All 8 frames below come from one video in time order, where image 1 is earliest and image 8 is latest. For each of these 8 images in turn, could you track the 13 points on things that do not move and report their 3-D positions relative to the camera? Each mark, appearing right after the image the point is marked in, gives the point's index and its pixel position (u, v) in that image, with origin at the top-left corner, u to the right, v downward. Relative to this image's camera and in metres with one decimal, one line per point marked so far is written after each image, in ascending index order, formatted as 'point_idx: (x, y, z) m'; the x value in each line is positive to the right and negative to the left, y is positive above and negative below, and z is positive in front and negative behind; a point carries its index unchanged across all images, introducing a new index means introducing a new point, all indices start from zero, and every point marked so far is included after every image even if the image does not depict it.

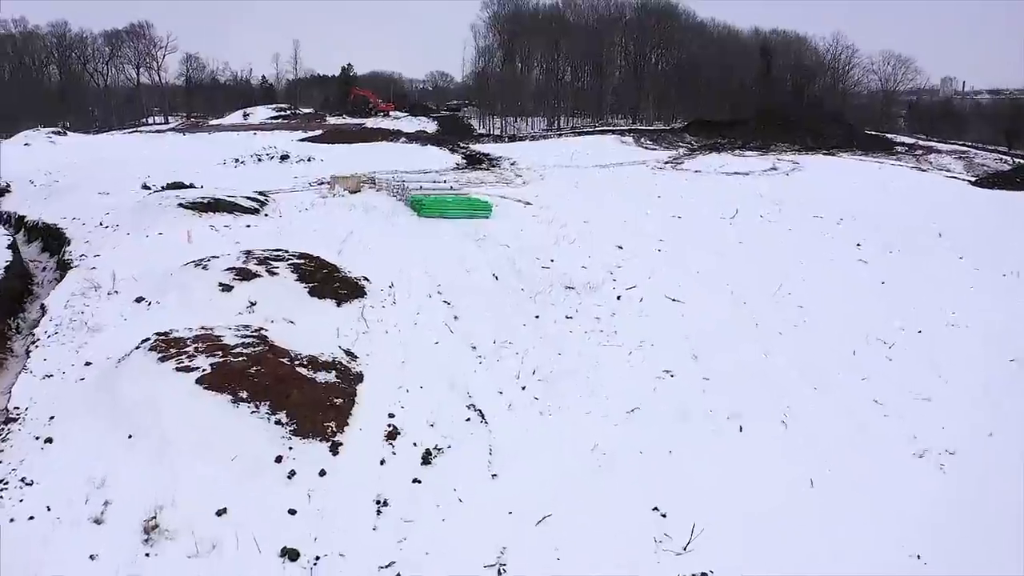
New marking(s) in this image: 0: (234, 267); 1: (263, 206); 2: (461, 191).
0: (-3.1, +0.2, +9.0) m
1: (-4.1, +1.3, +13.4) m
2: (-1.0, +1.9, +16.5) m
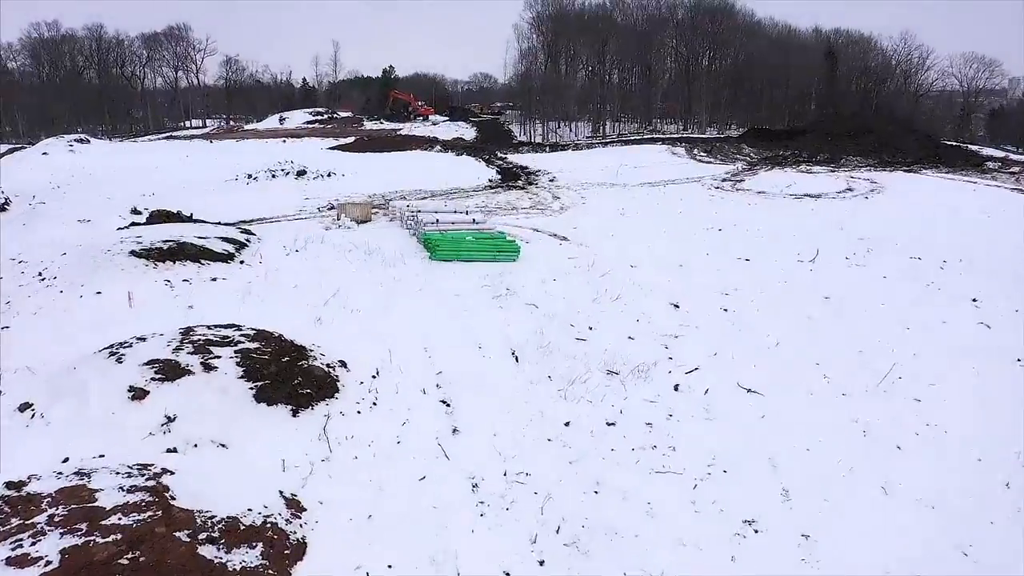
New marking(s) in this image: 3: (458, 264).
0: (-2.9, -0.6, +6.7) m
1: (-3.7, +0.5, +11.1) m
2: (-0.4, +1.1, +14.0) m
3: (-0.8, +0.4, +11.8) m
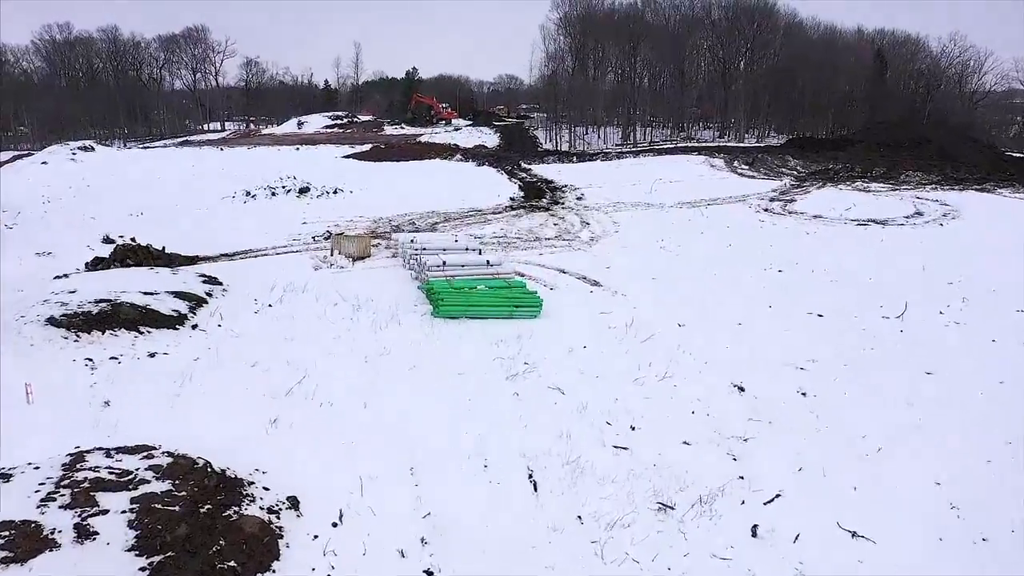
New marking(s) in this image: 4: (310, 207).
0: (-2.8, -1.3, +4.6) m
1: (-3.4, -0.2, +9.1) m
2: (-0.1, +0.4, +11.9) m
3: (-0.5, -0.4, +9.6) m
4: (-4.8, +1.9, +19.5) m
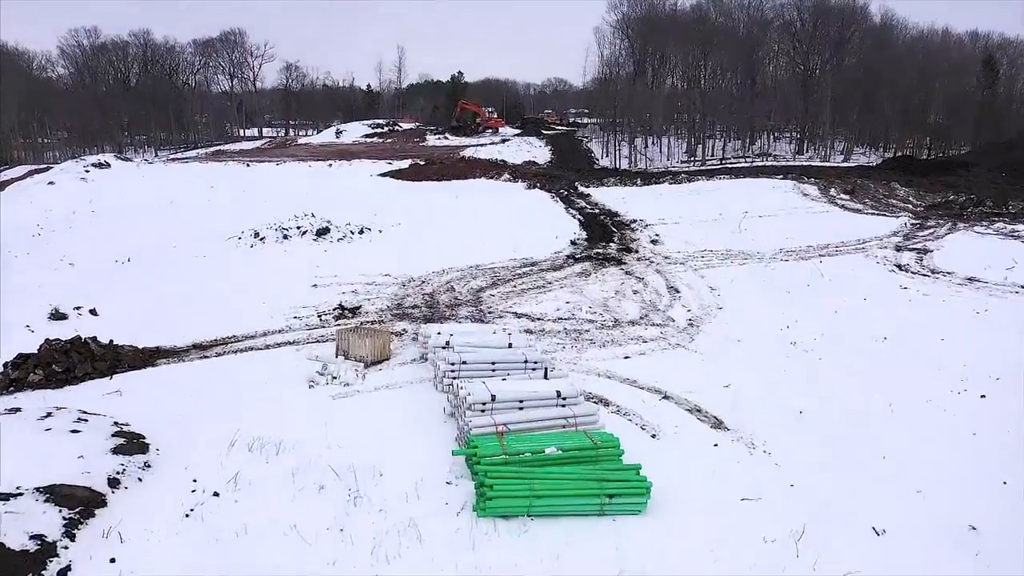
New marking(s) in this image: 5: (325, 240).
0: (-2.4, -2.6, +1.1) m
1: (-2.8, -1.5, +5.5) m
2: (+0.7, -1.0, +8.2) m
3: (+0.1, -1.7, +5.9) m
4: (-3.6, +0.7, +16.0) m
5: (-3.9, +1.0, +16.9) m
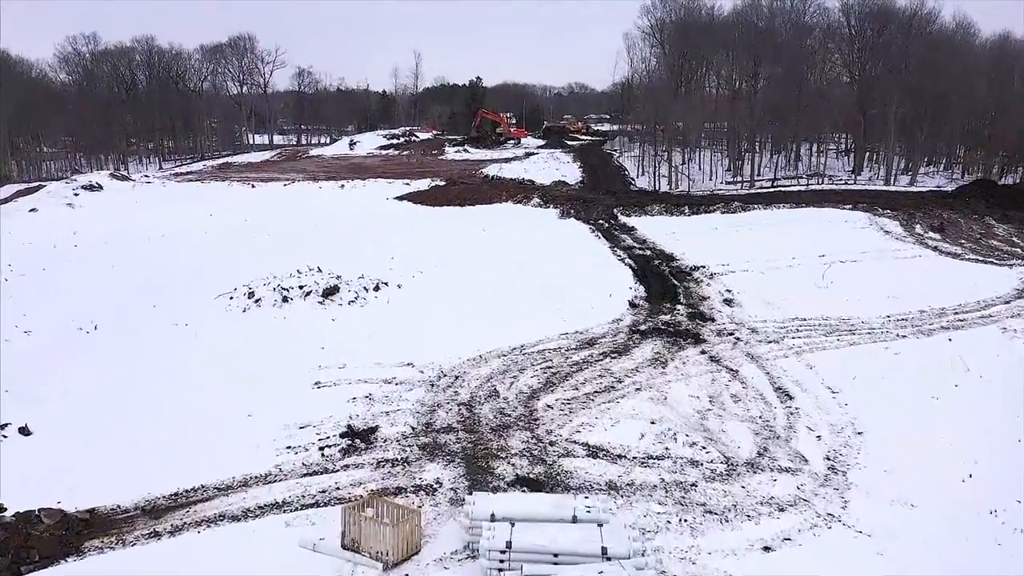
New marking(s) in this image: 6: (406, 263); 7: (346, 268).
0: (-1.9, -3.8, -1.9) m
1: (-2.2, -2.7, +2.6) m
2: (+1.3, -2.2, +5.2) m
3: (+0.8, -3.0, +2.9) m
4: (-2.8, -0.6, +13.1) m
5: (-3.1, -0.2, +14.0) m
6: (-2.3, +0.5, +17.7) m
7: (-3.5, +0.4, +17.3) m
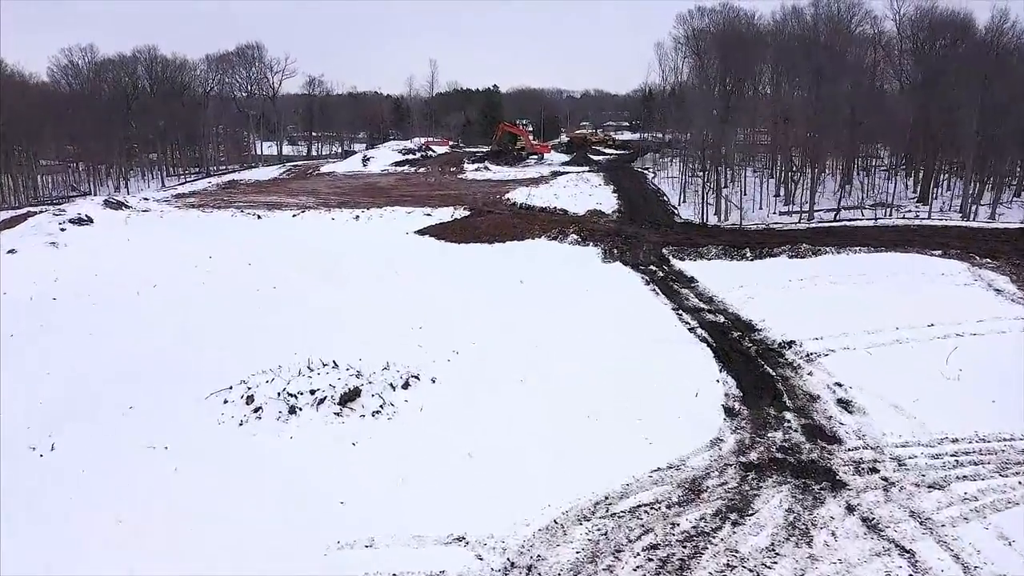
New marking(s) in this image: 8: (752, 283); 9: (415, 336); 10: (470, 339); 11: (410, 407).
0: (-1.2, -5.3, -4.8) m
1: (-1.4, -4.1, -0.3) m
2: (+2.1, -3.7, +2.2) m
3: (+1.5, -4.4, 0.0) m
4: (-1.9, -2.0, +10.1) m
5: (-2.2, -1.7, +11.1) m
6: (-1.3, -0.9, +14.8) m
7: (-2.6, -1.0, +14.4) m
8: (+5.6, +0.1, +19.3) m
9: (-1.8, -0.9, +14.9) m
10: (-0.8, -0.9, +14.8) m
11: (-1.4, -1.6, +11.5) m
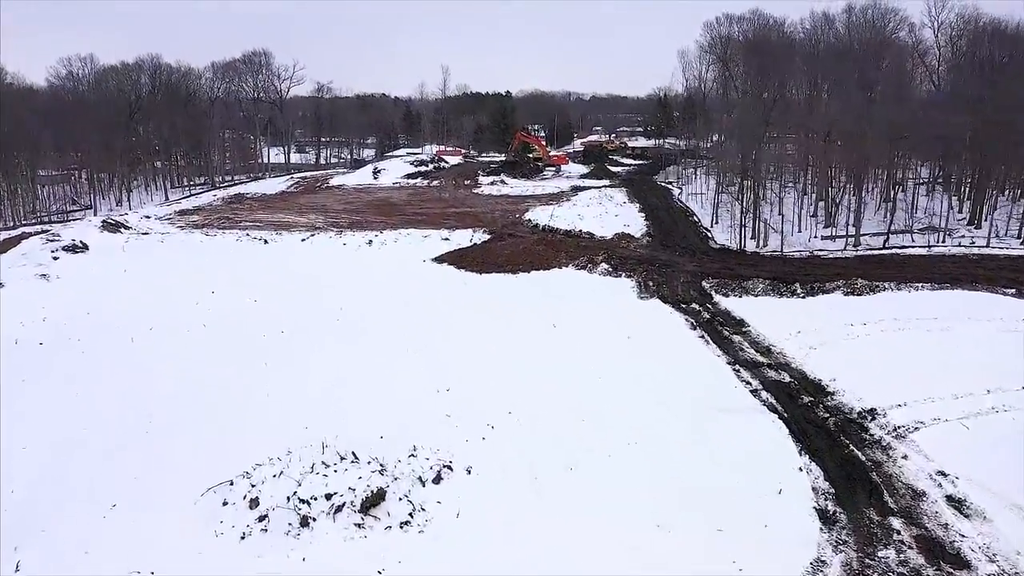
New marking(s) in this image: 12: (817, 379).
0: (-0.7, -6.2, -6.6) m
1: (-0.9, -5.1, -2.2) m
2: (+2.7, -4.6, +0.4) m
3: (+2.1, -5.4, -1.9) m
4: (-1.3, -3.0, +8.3) m
5: (-1.5, -2.6, +9.2) m
6: (-0.7, -1.9, +13.0) m
7: (-1.9, -1.9, +12.6) m
8: (+6.3, -0.8, +17.4) m
9: (-1.1, -1.8, +13.1) m
10: (-0.1, -1.9, +12.9) m
11: (-0.8, -2.6, +9.6) m
12: (+5.4, -1.5, +14.5) m
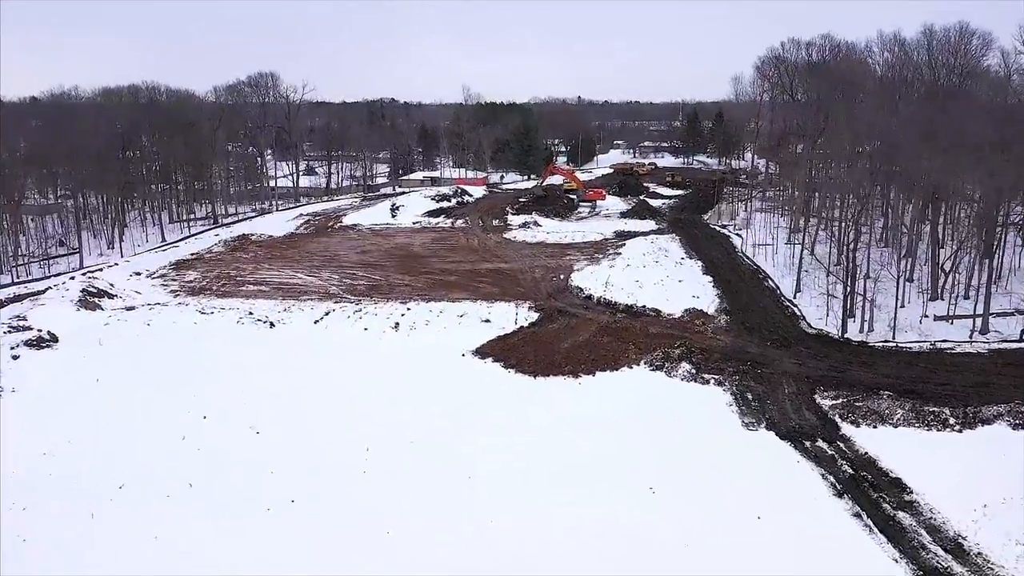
0: (+0.5, -8.7, -11.0) m
1: (+0.3, -7.6, -6.5) m
2: (+3.9, -7.1, -4.0) m
3: (+3.3, -7.9, -6.2) m
4: (0.0, -5.5, +4.0) m
5: (-0.2, -5.1, +4.9) m
6: (+0.7, -4.4, +8.6) m
7: (-0.6, -4.4, +8.2) m
8: (+7.7, -3.3, +13.0) m
9: (+0.2, -4.3, +8.8) m
10: (+1.2, -4.4, +8.6) m
11: (+0.5, -5.1, +5.3) m
12: (+6.7, -4.0, +10.1) m
